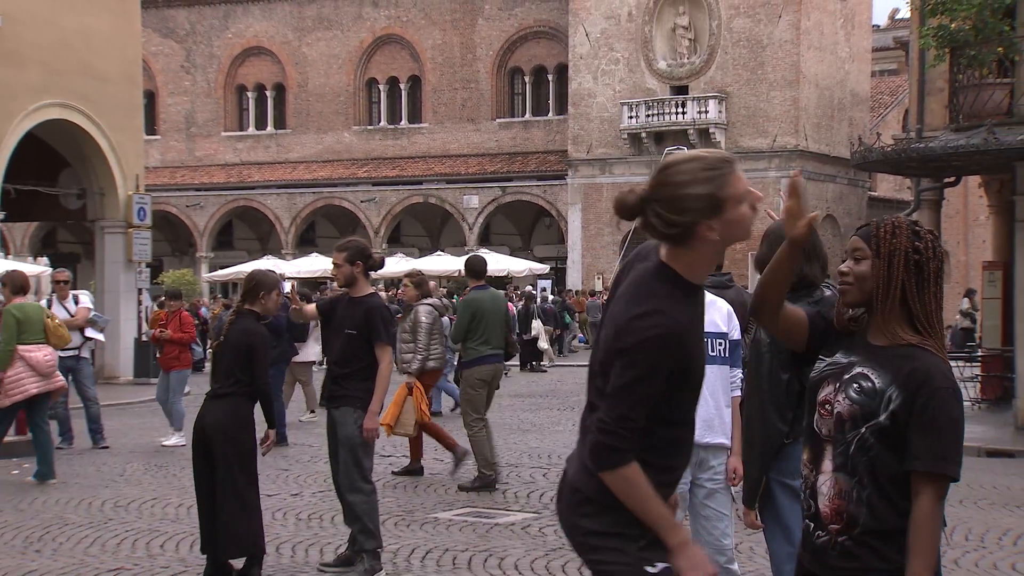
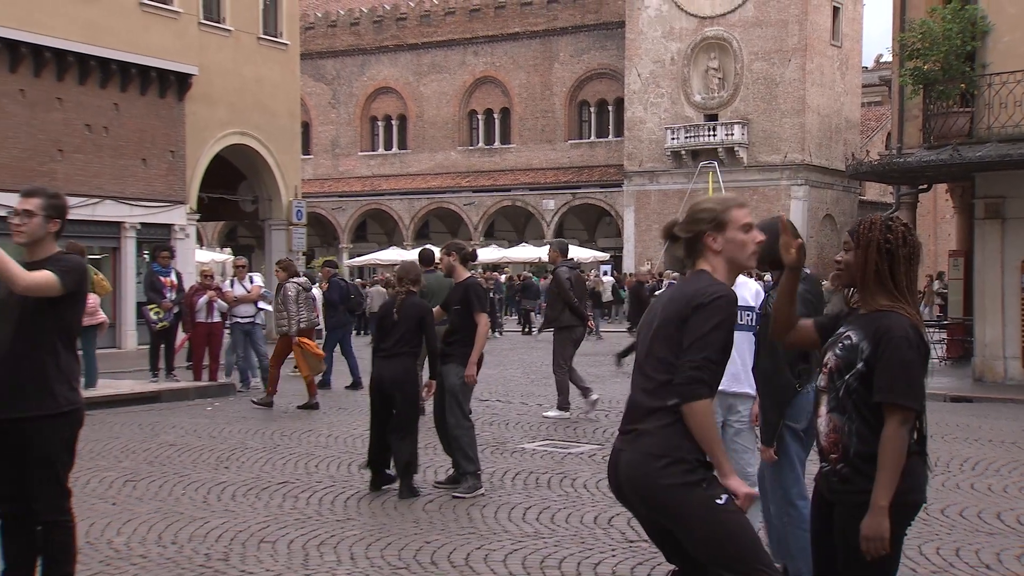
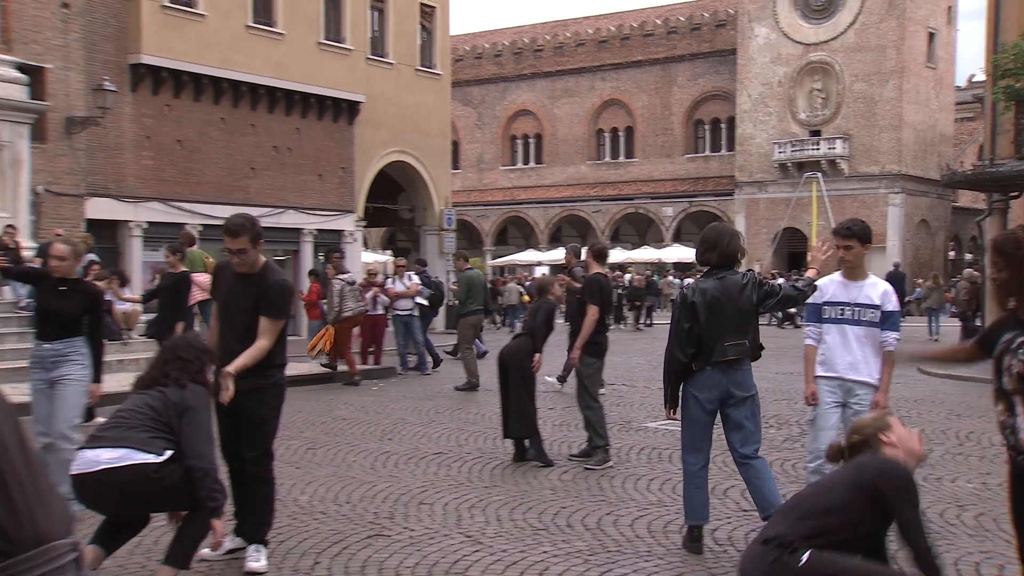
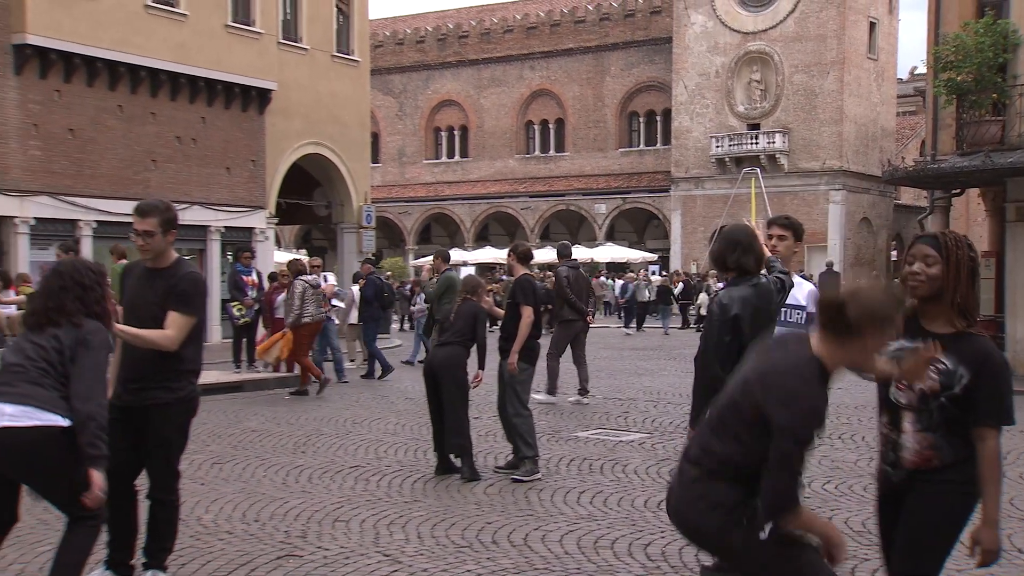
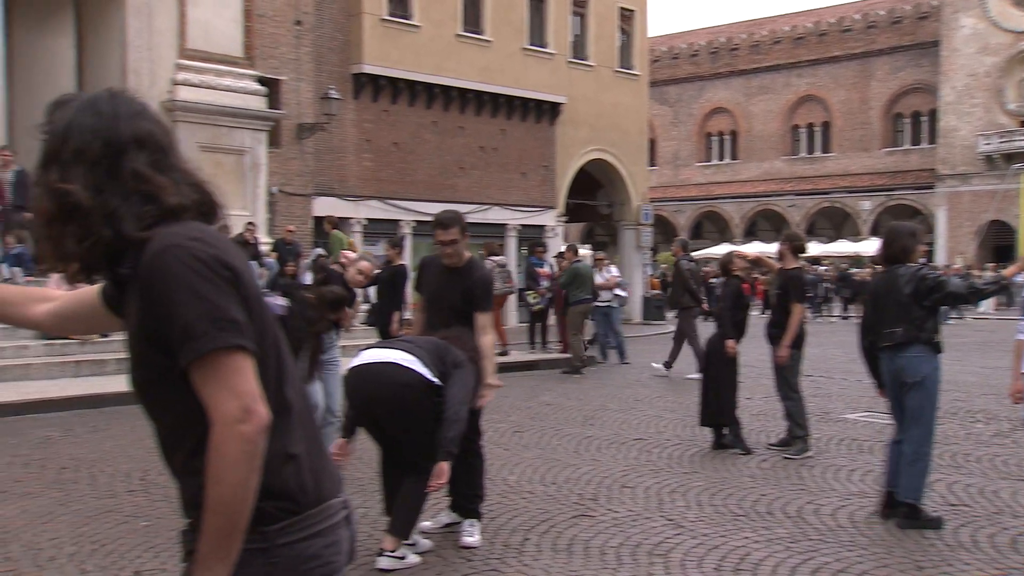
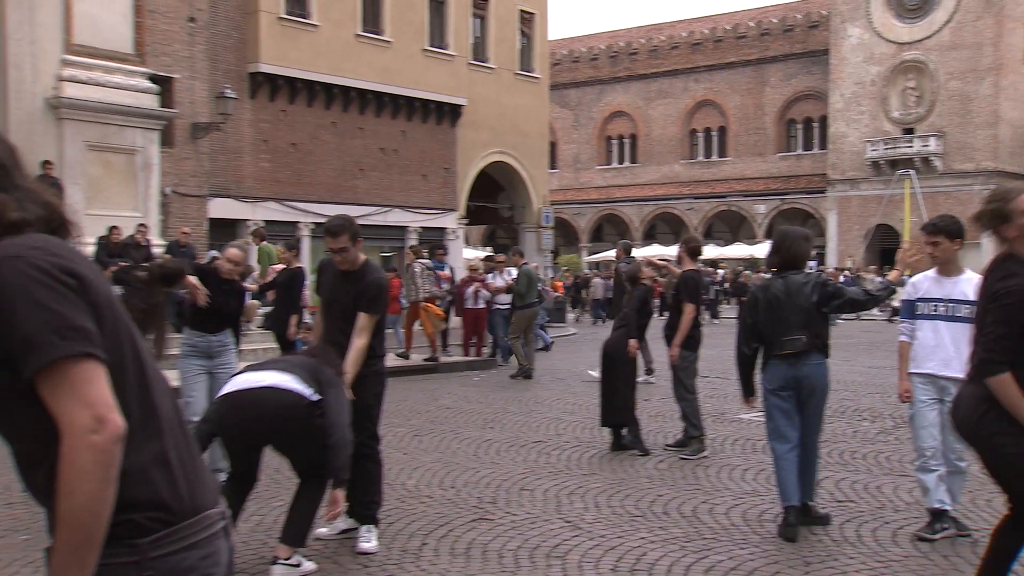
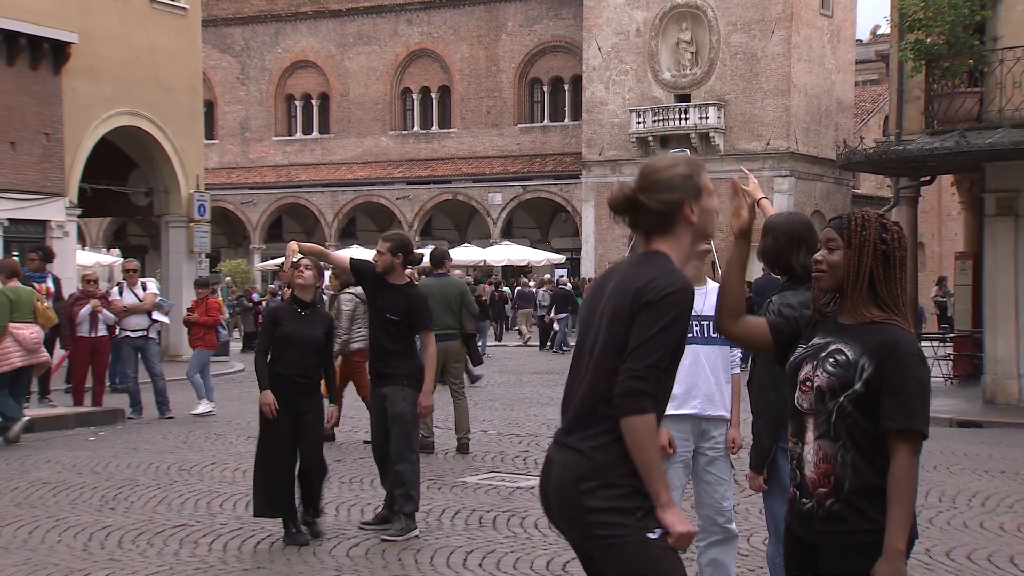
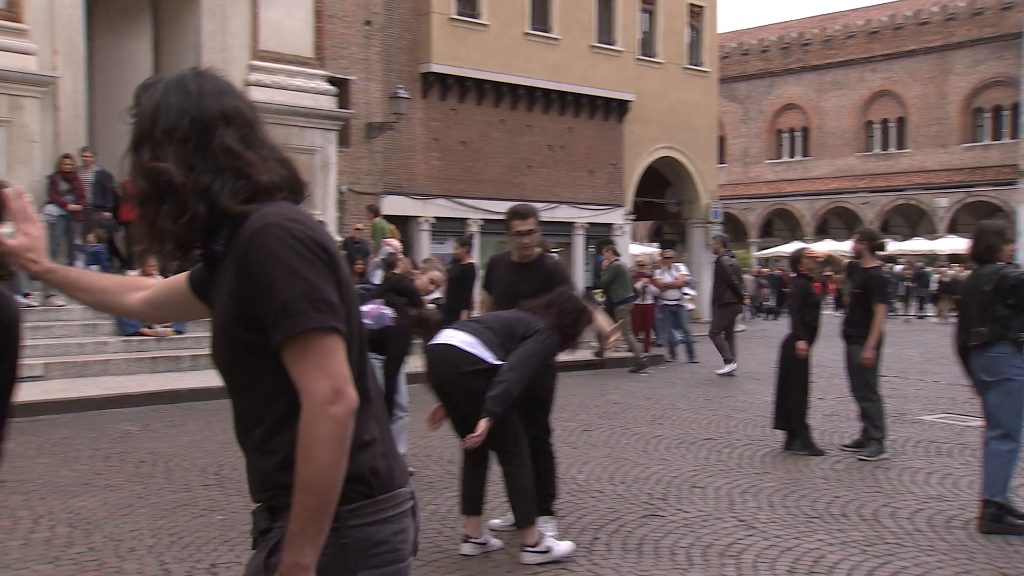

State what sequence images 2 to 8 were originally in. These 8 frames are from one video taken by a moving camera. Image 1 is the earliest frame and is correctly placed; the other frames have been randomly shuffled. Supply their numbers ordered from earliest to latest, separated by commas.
7, 2, 4, 3, 6, 5, 8
